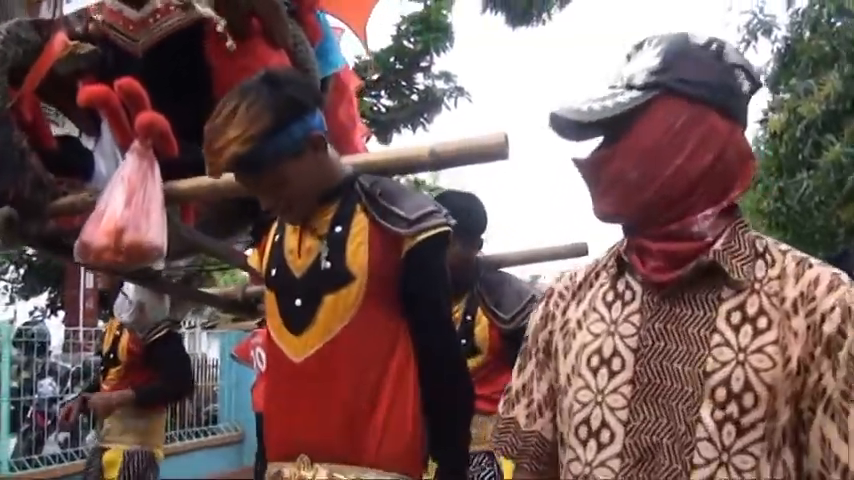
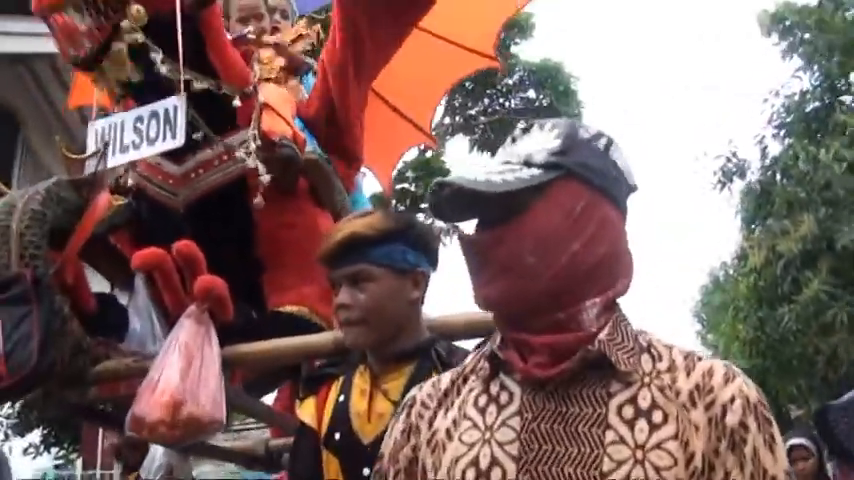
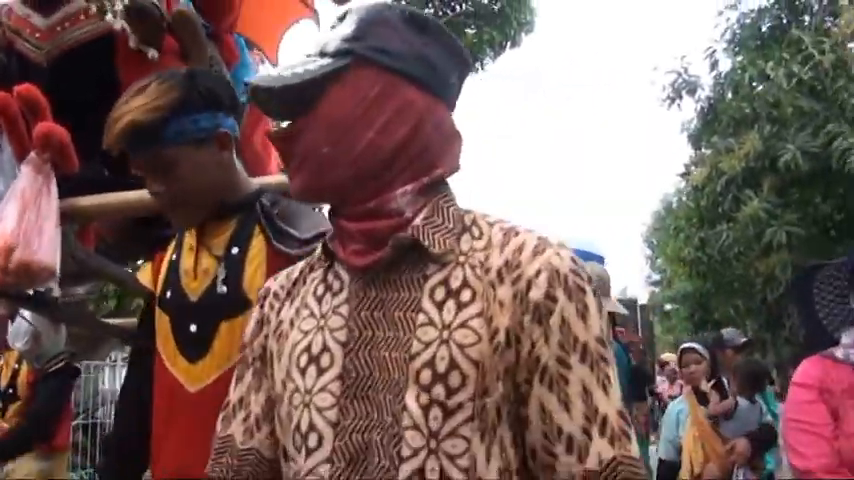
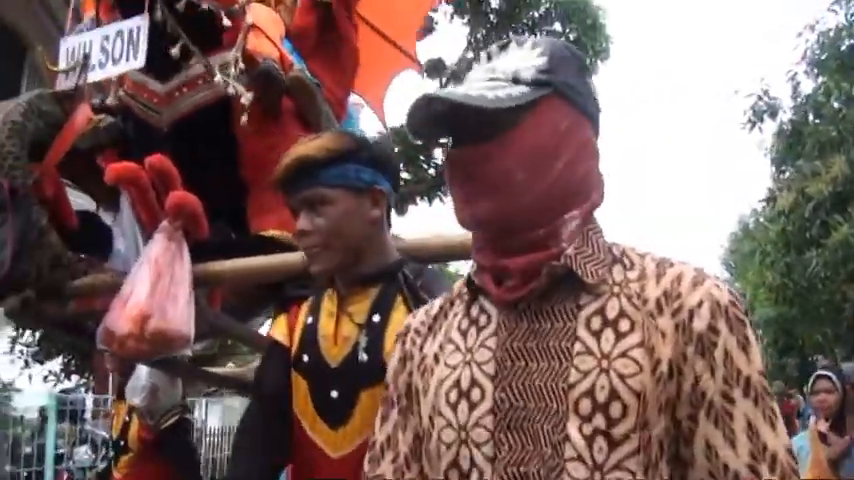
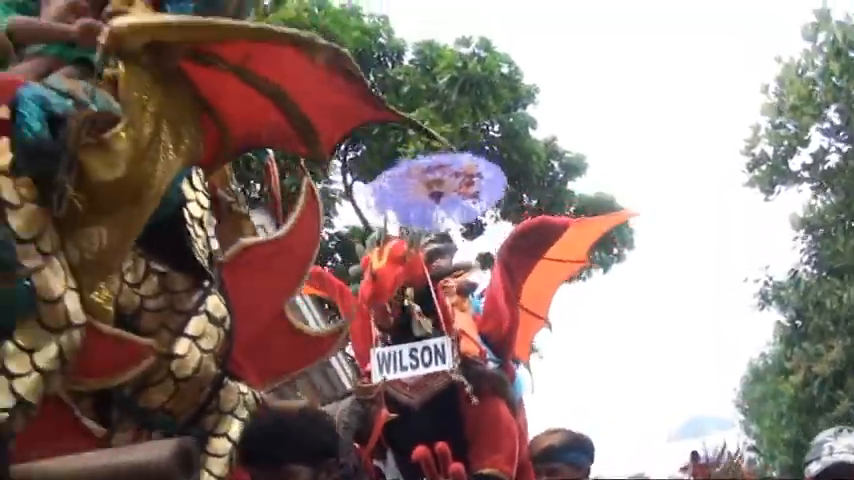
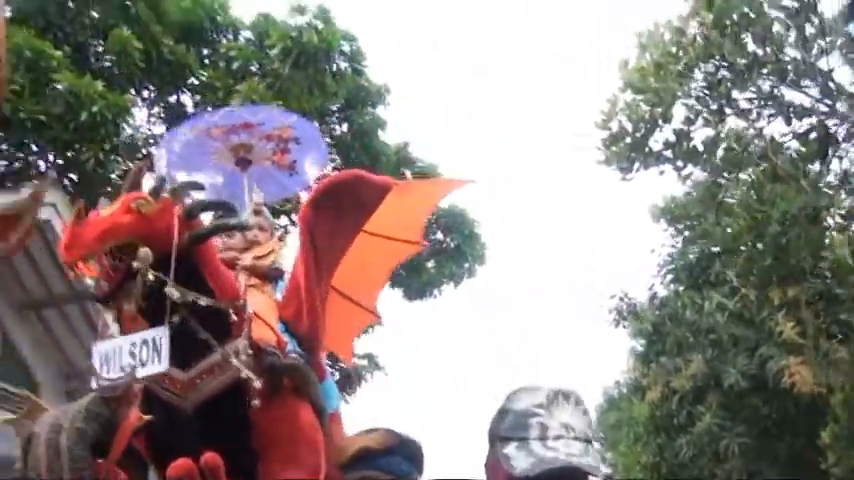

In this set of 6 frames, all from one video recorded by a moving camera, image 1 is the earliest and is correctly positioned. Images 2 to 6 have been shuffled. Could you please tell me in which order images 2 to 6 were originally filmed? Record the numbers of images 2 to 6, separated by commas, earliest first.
3, 4, 2, 6, 5
